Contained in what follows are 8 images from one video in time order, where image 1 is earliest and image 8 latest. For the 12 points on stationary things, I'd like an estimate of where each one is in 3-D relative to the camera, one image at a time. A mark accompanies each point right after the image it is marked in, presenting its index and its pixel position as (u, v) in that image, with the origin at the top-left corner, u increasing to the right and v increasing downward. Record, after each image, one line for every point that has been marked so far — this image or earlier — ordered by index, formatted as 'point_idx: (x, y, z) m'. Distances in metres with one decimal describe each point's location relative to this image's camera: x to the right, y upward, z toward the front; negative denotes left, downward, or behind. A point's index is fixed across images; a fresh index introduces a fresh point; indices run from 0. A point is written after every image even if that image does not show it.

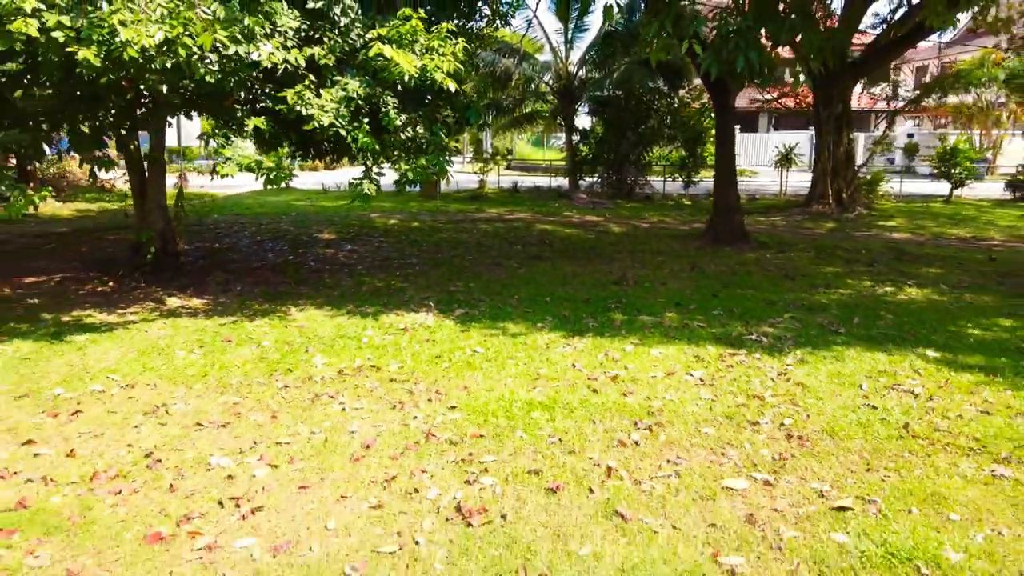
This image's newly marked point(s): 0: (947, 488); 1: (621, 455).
0: (+2.0, -0.9, +3.8) m
1: (+0.6, -0.8, +4.2) m
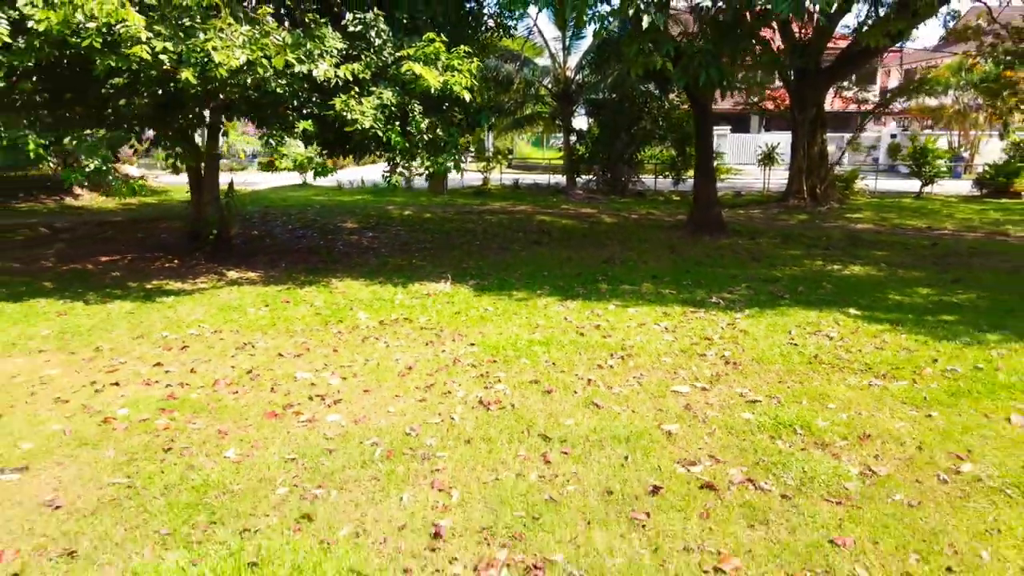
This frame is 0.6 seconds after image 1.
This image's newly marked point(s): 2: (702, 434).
0: (+2.0, -0.6, +5.3) m
1: (+0.6, -0.6, +5.7) m
2: (+1.0, -0.8, +4.5) m
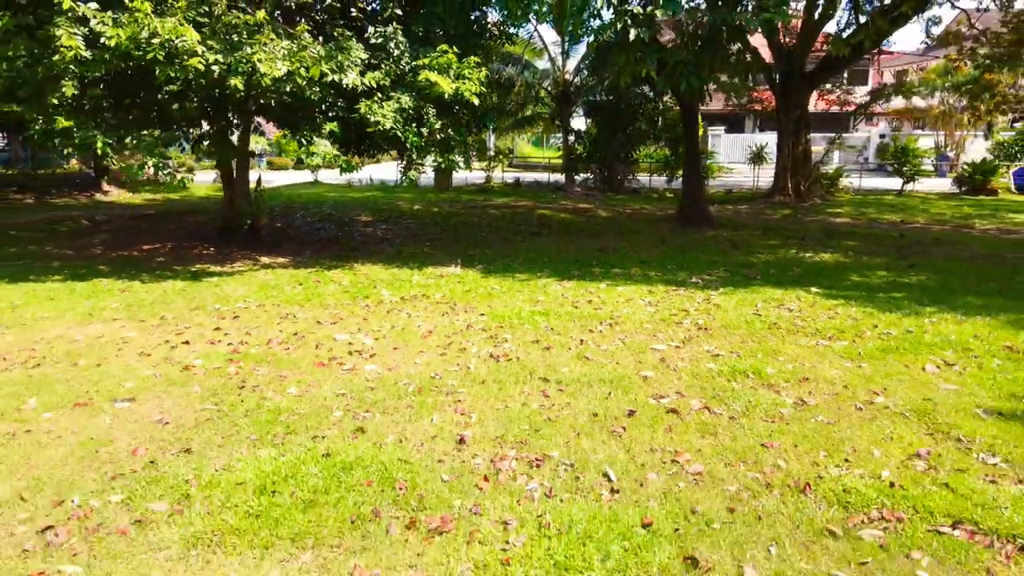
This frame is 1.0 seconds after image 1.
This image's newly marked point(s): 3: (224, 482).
0: (+2.1, -0.4, +6.4) m
1: (+0.6, -0.4, +6.8) m
2: (+1.1, -0.6, +5.6) m
3: (-1.3, -0.9, +3.9) m
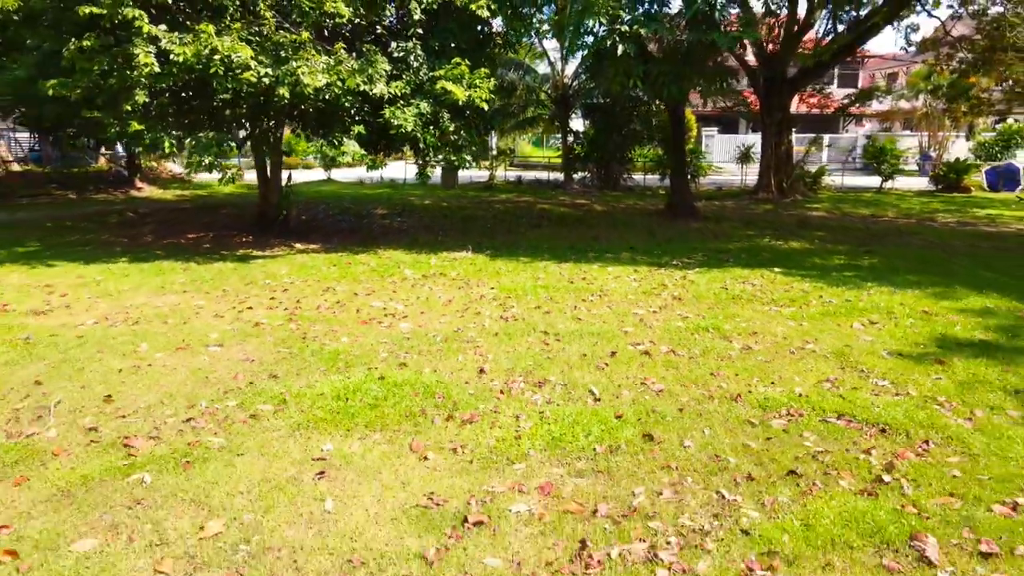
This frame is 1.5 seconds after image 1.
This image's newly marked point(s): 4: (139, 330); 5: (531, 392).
0: (+2.1, -0.2, +7.8) m
1: (+0.7, -0.1, +8.2) m
2: (+1.1, -0.4, +7.0) m
3: (-1.3, -0.7, +5.3) m
4: (-3.1, -0.4, +6.9) m
5: (+0.1, -0.7, +5.4) m
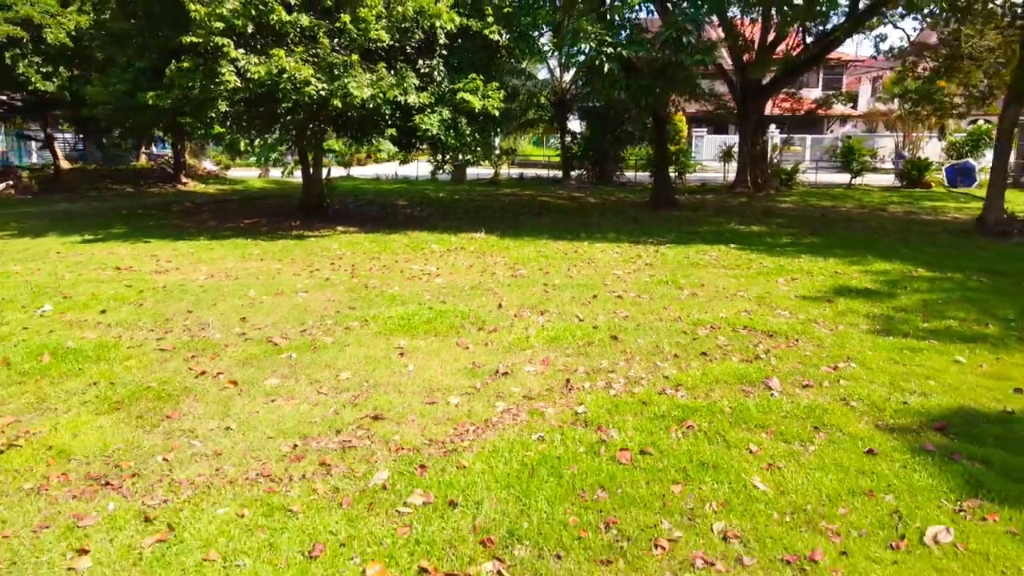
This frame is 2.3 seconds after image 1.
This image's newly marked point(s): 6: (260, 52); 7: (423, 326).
0: (+2.2, +0.2, +10.1) m
1: (+0.8, +0.3, +10.5) m
2: (+1.2, 0.0, +9.3) m
3: (-1.2, -0.3, +7.6) m
4: (-3.0, 0.0, +9.2) m
5: (+0.2, -0.3, +7.7) m
6: (-3.5, +3.3, +11.8) m
7: (-0.8, -0.3, +7.3) m
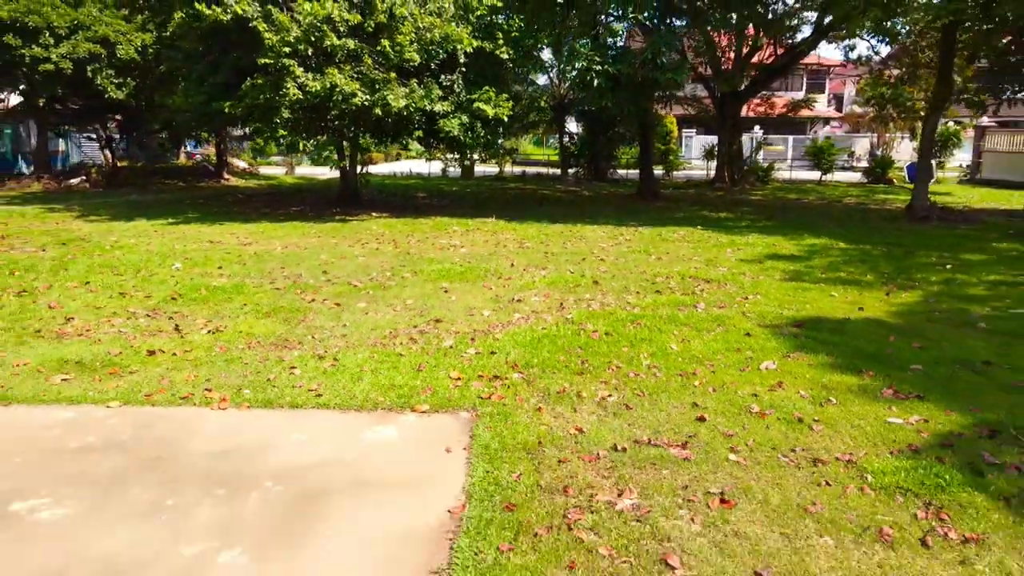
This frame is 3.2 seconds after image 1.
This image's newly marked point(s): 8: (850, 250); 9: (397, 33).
0: (+2.3, +0.7, +12.9) m
1: (+0.9, +0.7, +13.3) m
2: (+1.3, +0.5, +12.1) m
3: (-1.1, +0.2, +10.4) m
4: (-2.9, +0.5, +12.0) m
5: (+0.3, +0.2, +10.5) m
6: (-3.4, +3.8, +14.5) m
7: (-0.7, +0.1, +10.0) m
8: (+4.8, +0.5, +11.9) m
9: (-2.0, +4.5, +14.7) m
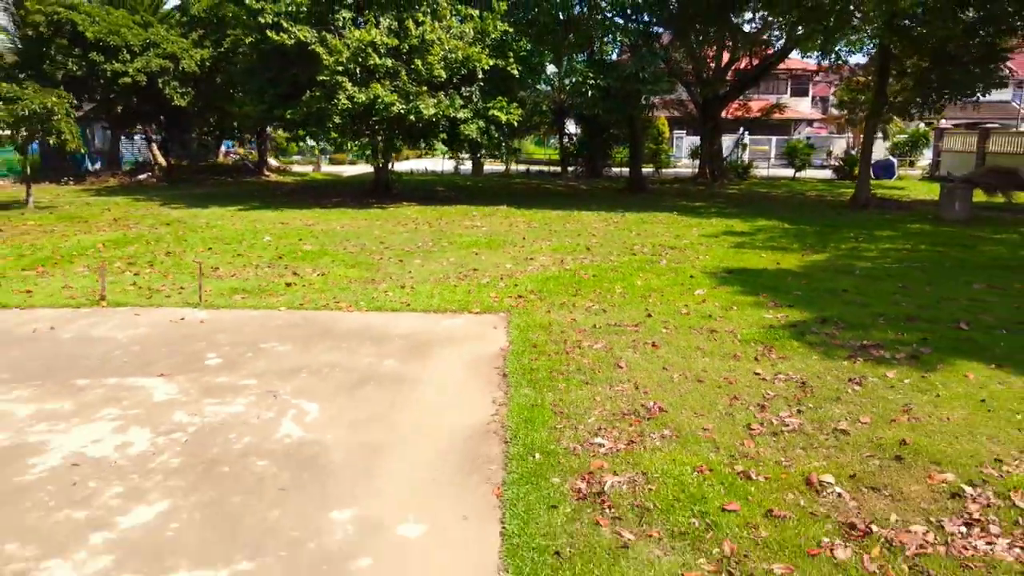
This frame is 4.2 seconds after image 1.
0: (+2.5, +1.2, +16.1) m
1: (+1.1, +1.3, +16.5) m
2: (+1.5, +1.1, +15.3) m
3: (-0.9, +0.7, +13.6) m
4: (-2.7, +1.1, +15.2) m
5: (+0.5, +0.8, +13.7) m
6: (-3.2, +4.3, +17.7) m
7: (-0.5, +0.7, +13.2) m
8: (+5.0, +1.1, +15.1) m
9: (-1.8, +5.0, +17.9) m
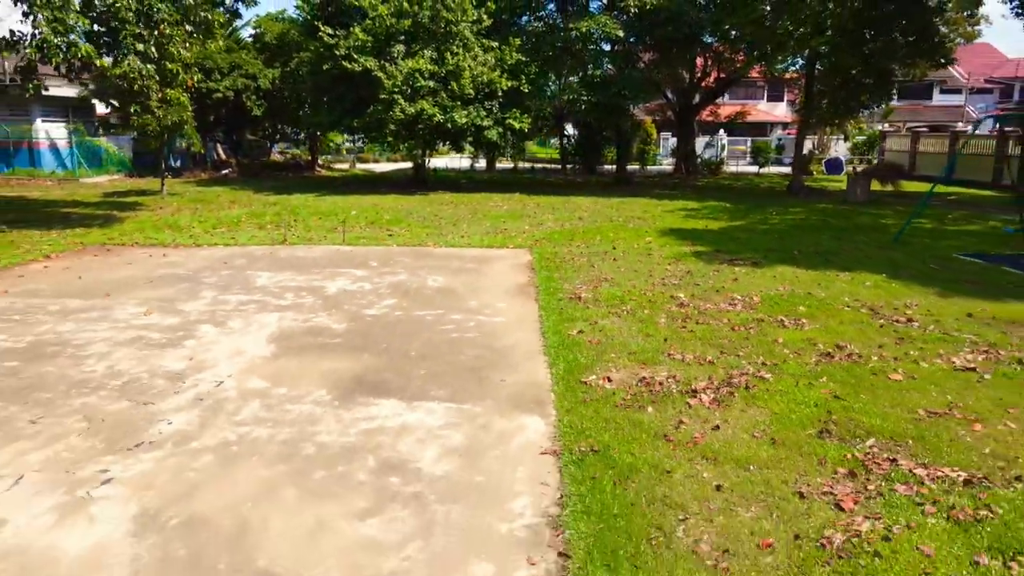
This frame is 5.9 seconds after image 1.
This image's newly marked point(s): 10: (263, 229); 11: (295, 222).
0: (+2.9, +2.1, +21.7) m
1: (+1.4, +2.2, +22.1) m
2: (+1.9, +2.0, +20.9) m
3: (-0.5, +1.7, +19.2) m
4: (-2.3, +2.0, +20.8) m
5: (+0.9, +1.7, +19.3) m
6: (-2.9, +5.3, +23.4) m
7: (-0.1, +1.6, +18.9) m
8: (+5.3, +2.0, +20.8) m
9: (-1.5, +6.0, +23.6) m
10: (-4.8, +1.1, +16.2) m
11: (-4.5, +1.3, +17.3) m
